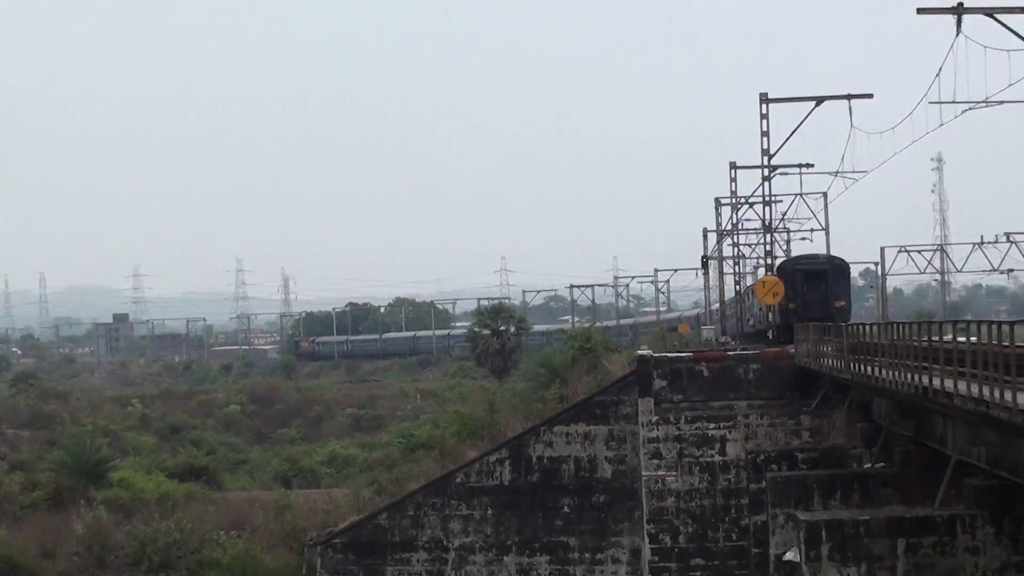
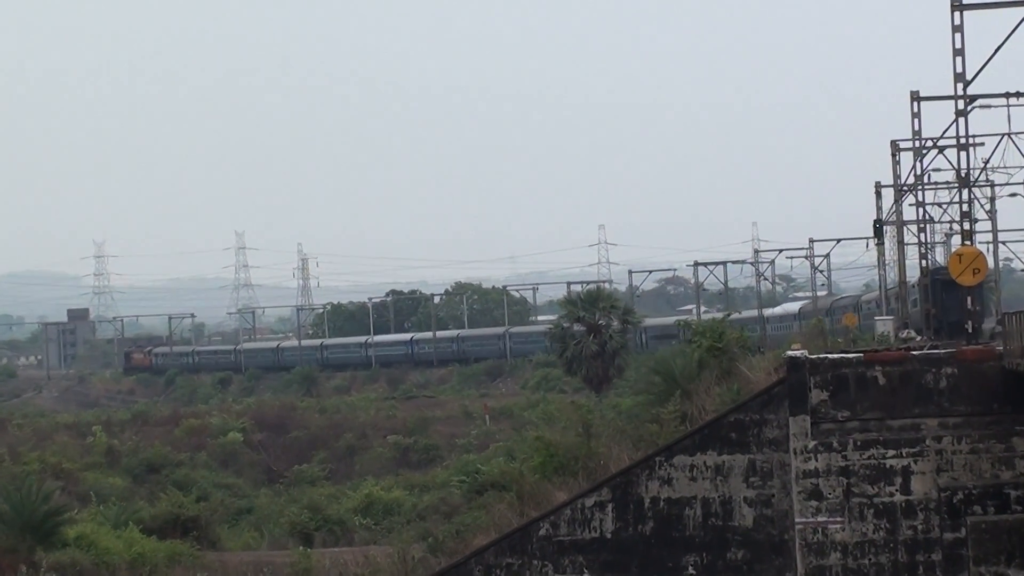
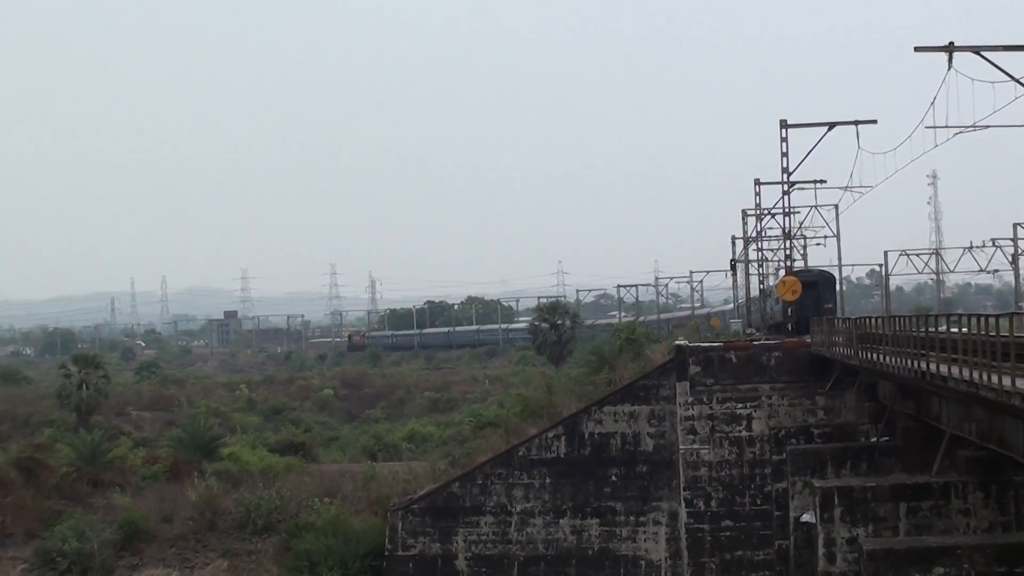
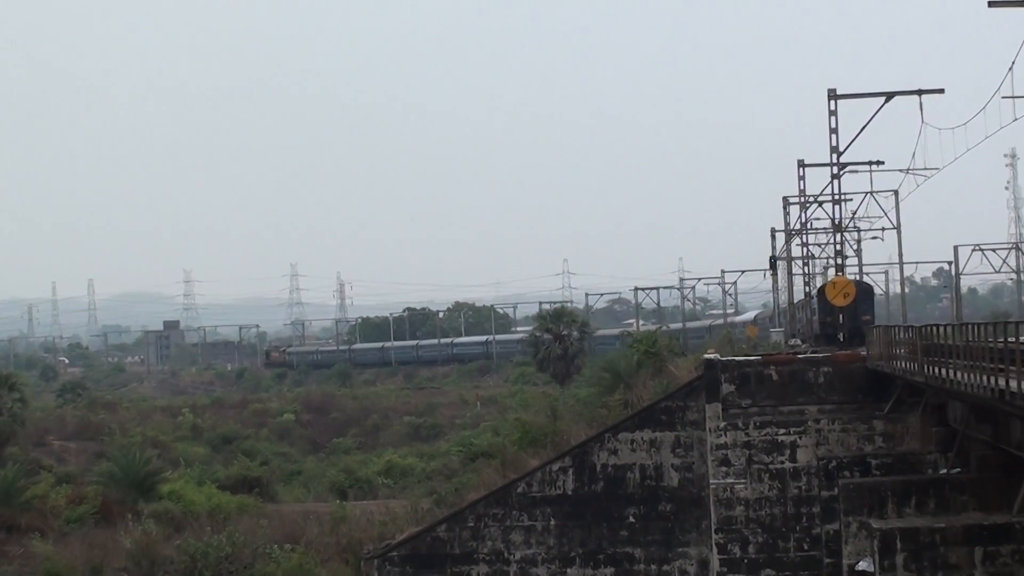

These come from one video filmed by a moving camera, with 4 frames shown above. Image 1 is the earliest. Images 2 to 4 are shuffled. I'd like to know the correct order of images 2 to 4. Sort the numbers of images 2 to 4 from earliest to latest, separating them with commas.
3, 4, 2
